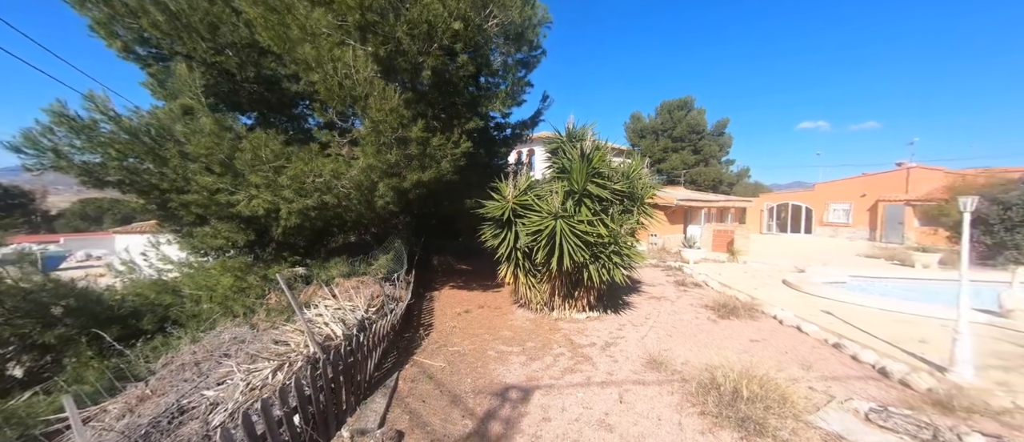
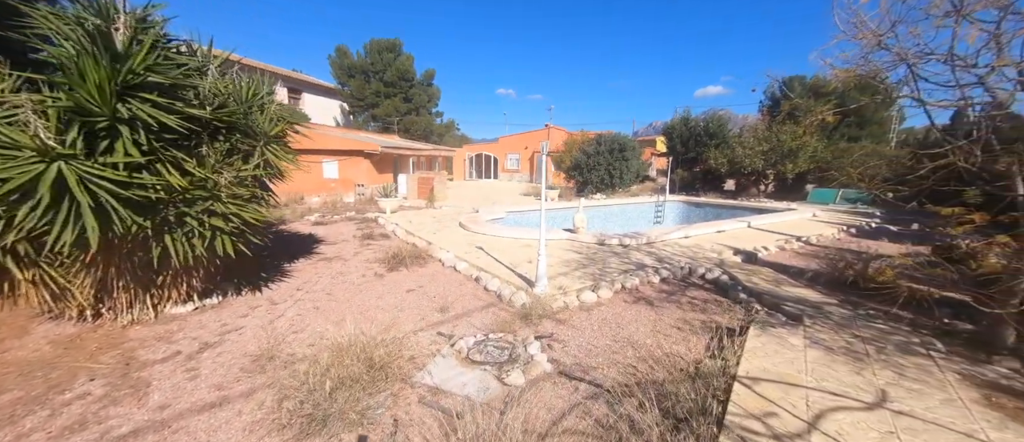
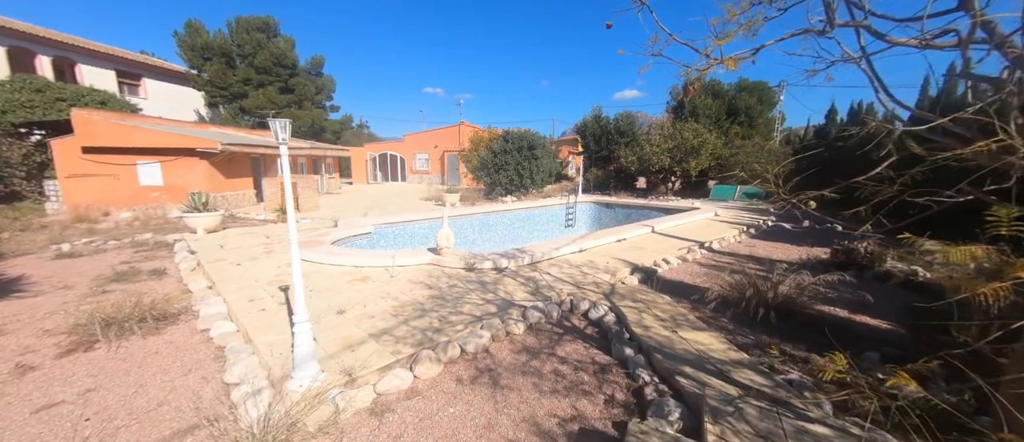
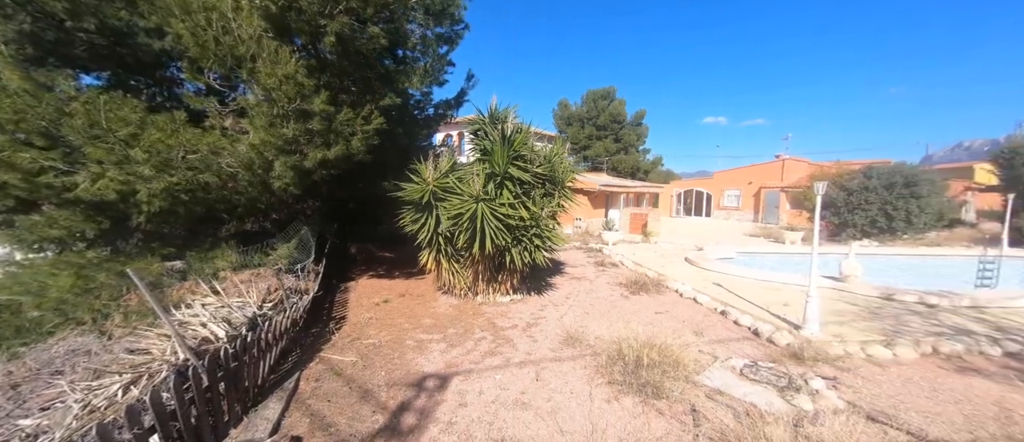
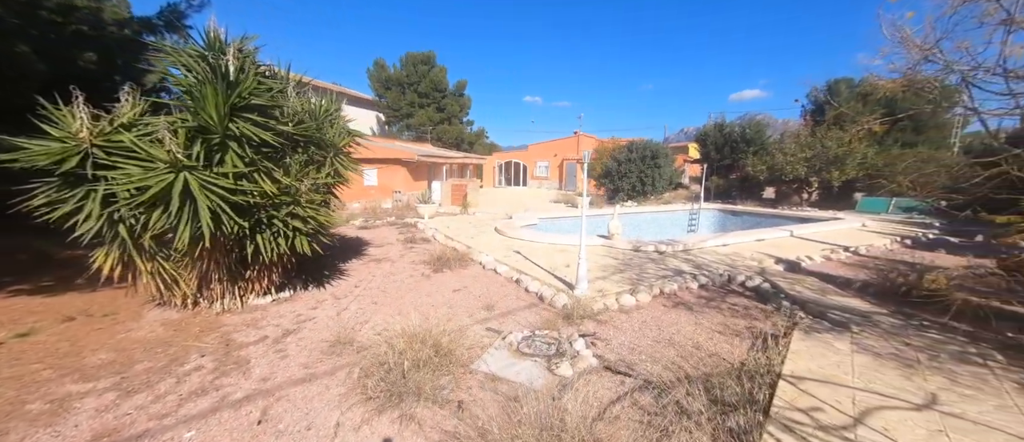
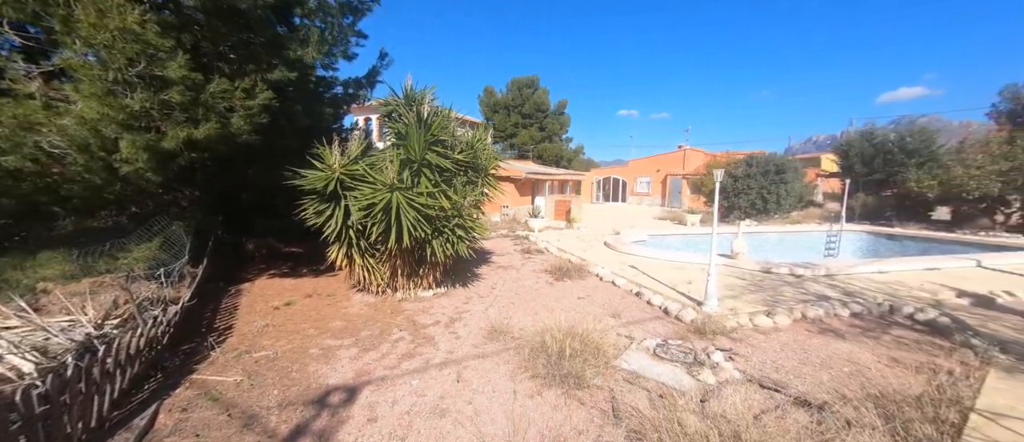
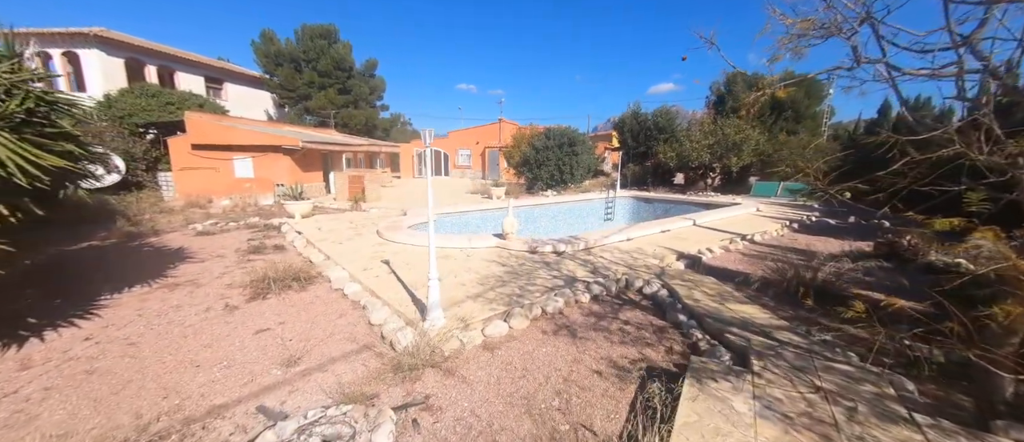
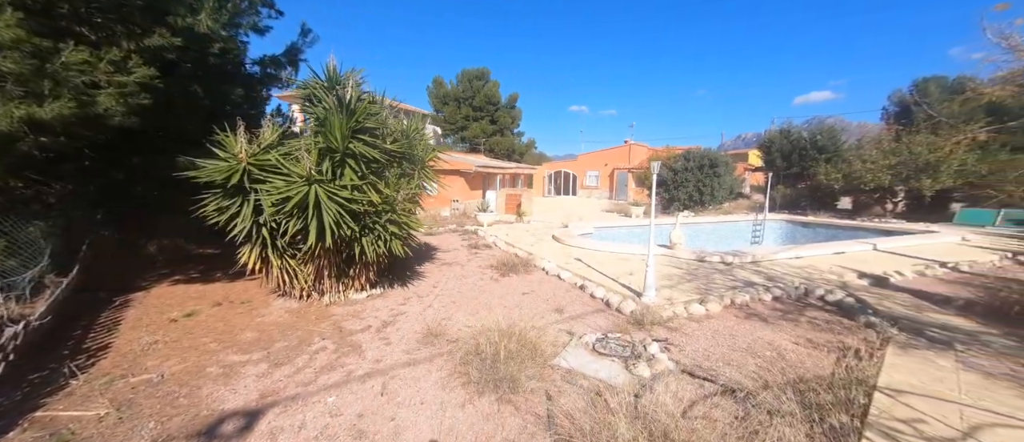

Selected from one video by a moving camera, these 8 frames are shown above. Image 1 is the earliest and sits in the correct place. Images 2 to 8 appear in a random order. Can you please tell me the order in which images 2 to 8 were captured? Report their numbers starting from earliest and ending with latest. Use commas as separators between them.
4, 6, 8, 5, 2, 7, 3
